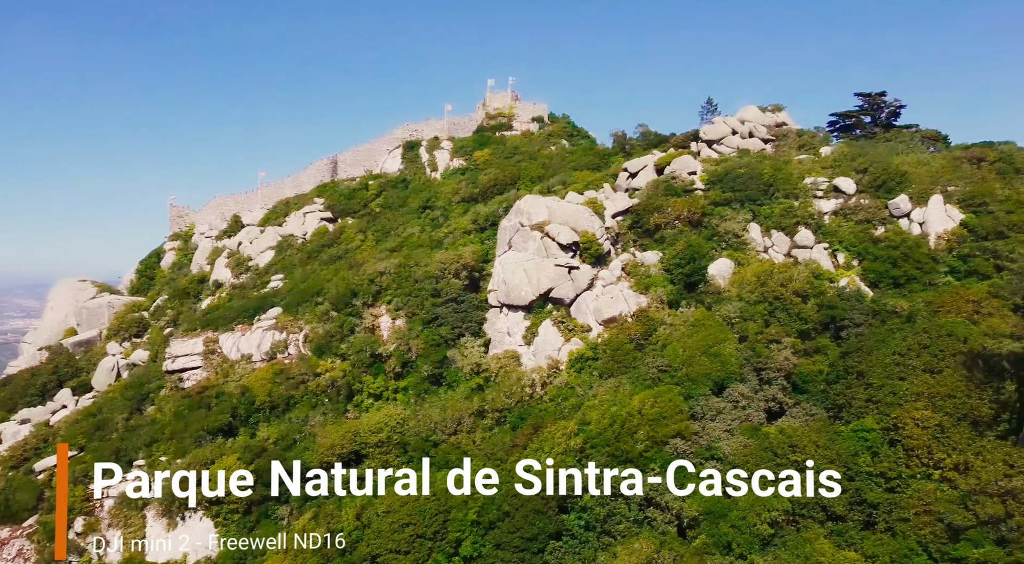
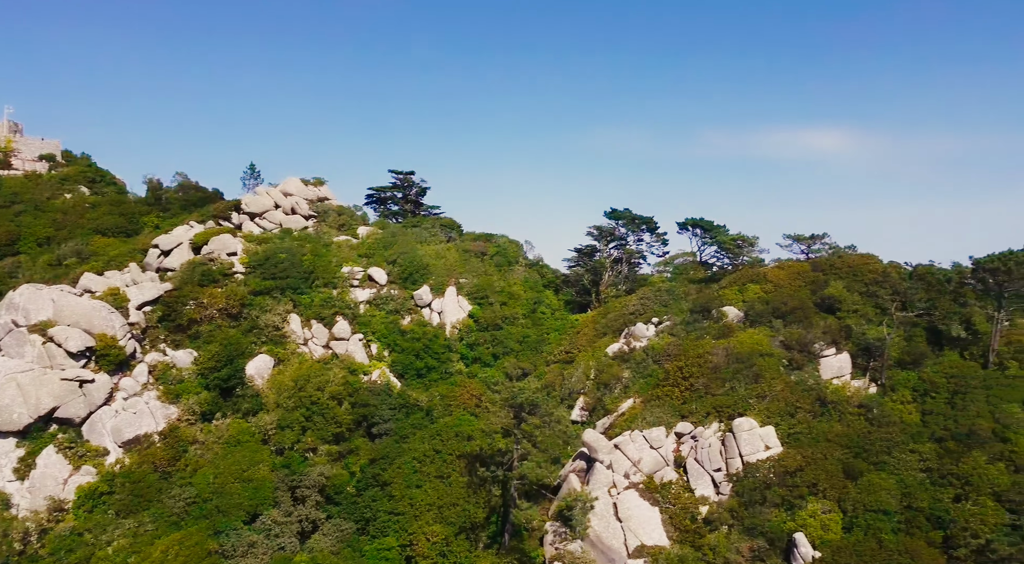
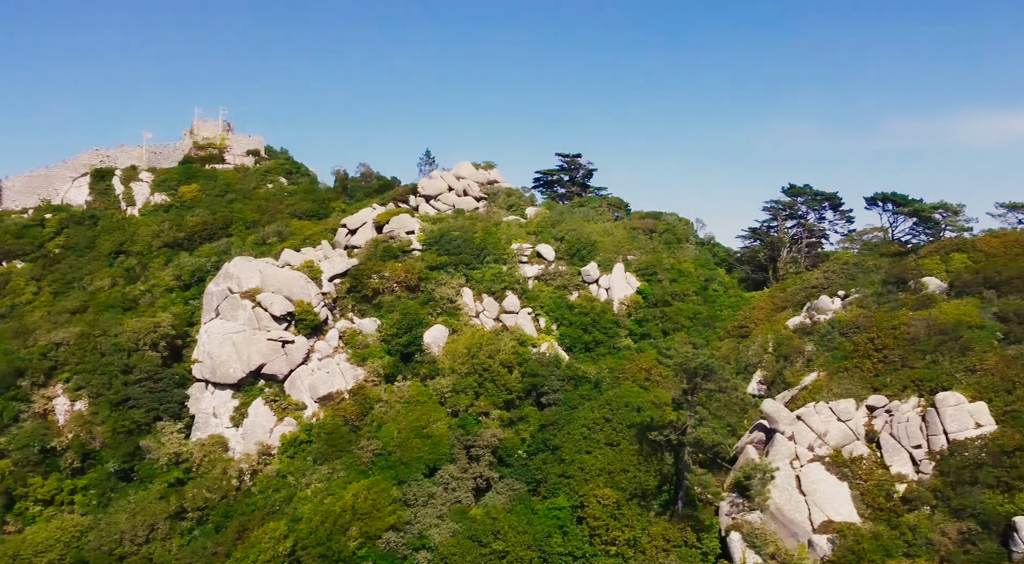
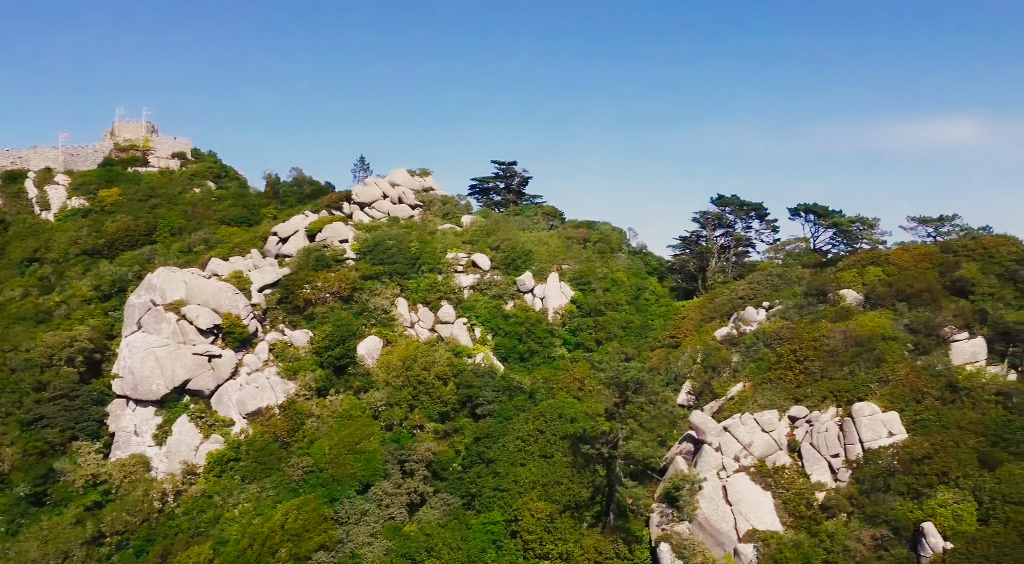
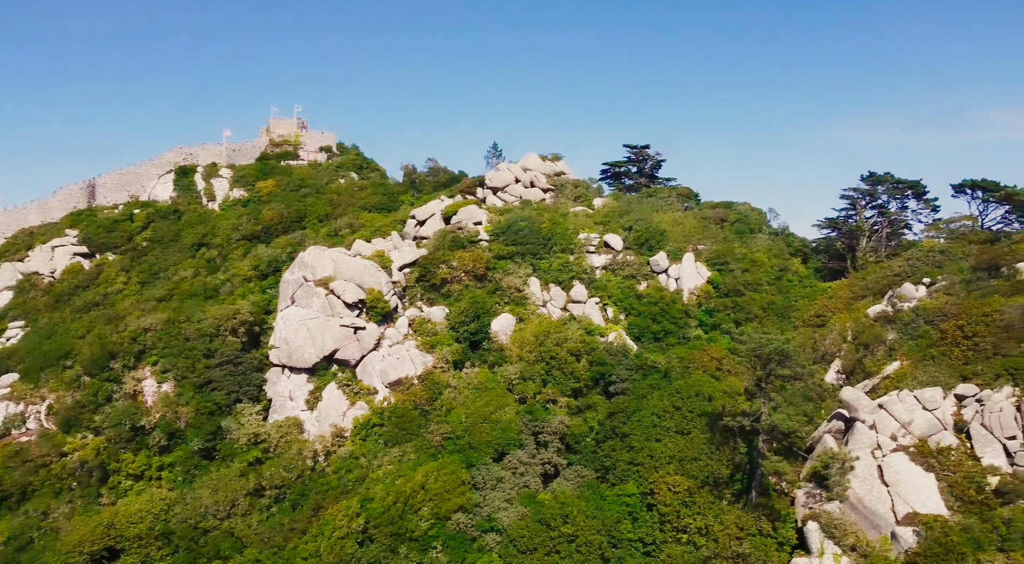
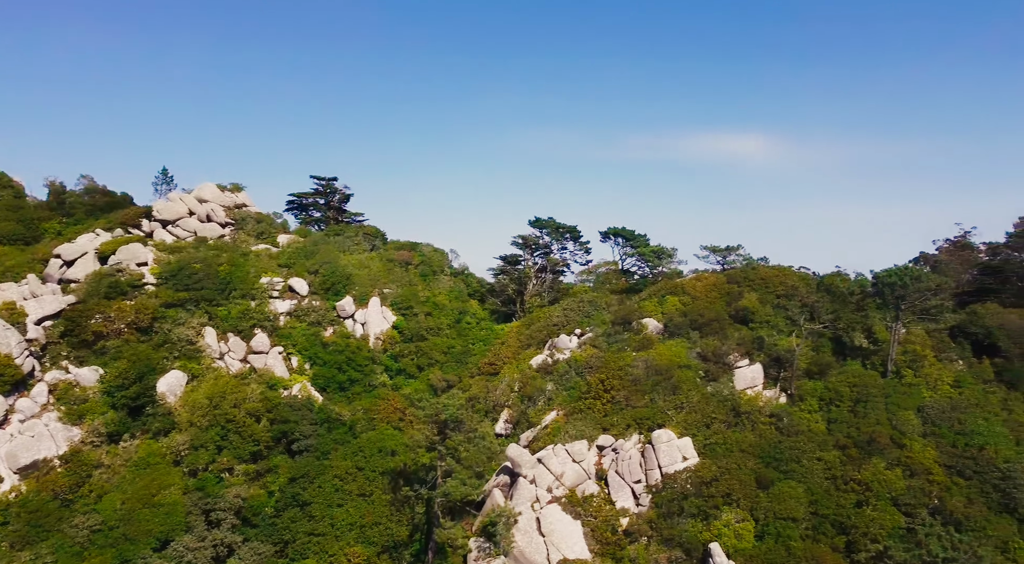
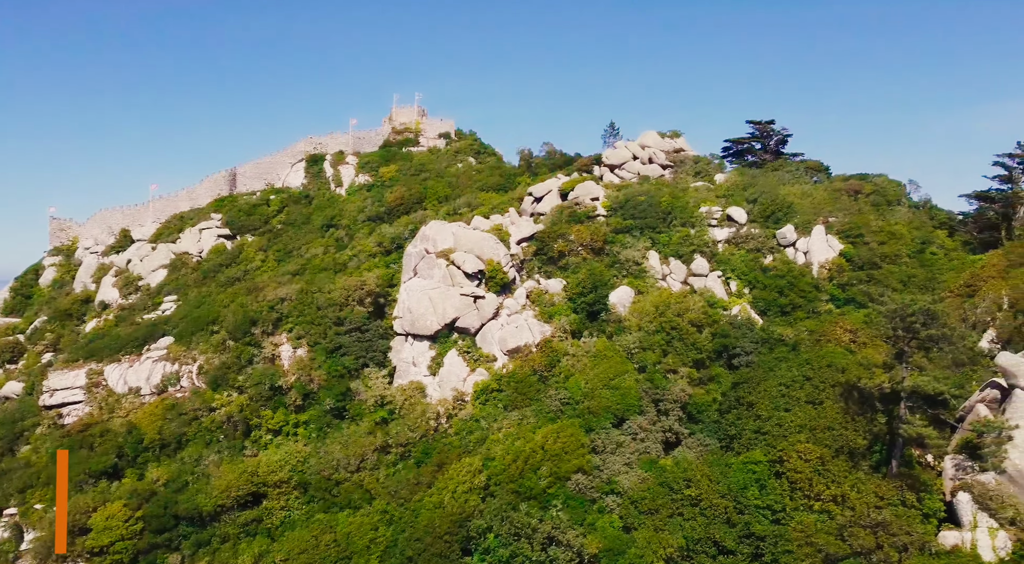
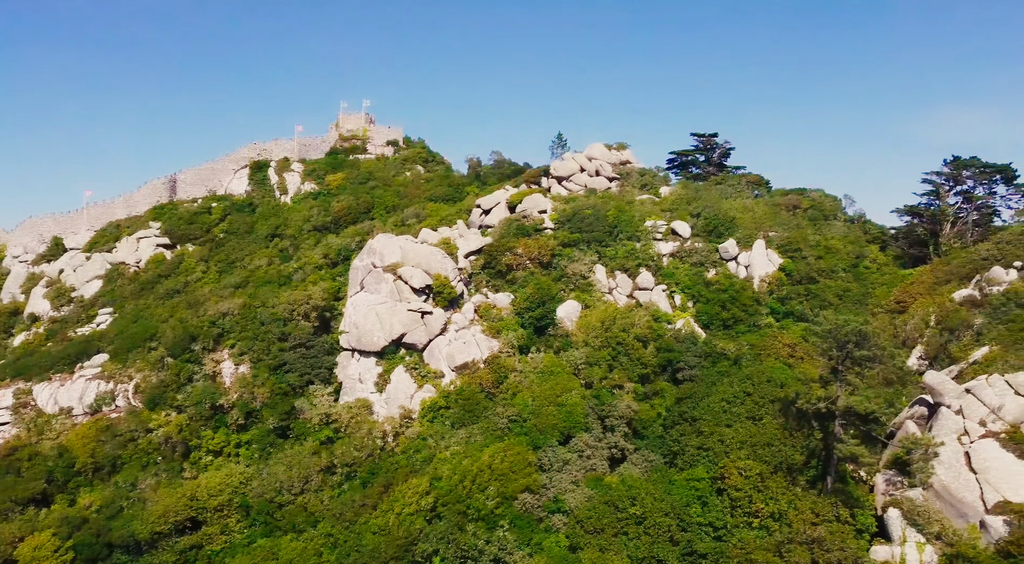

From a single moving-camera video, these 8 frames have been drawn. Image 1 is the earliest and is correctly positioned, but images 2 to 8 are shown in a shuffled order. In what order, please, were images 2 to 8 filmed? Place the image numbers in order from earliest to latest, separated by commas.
7, 8, 5, 3, 4, 2, 6
